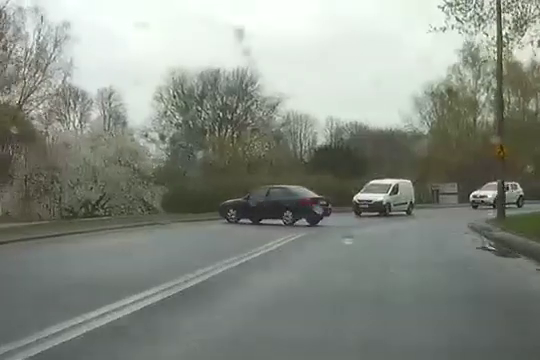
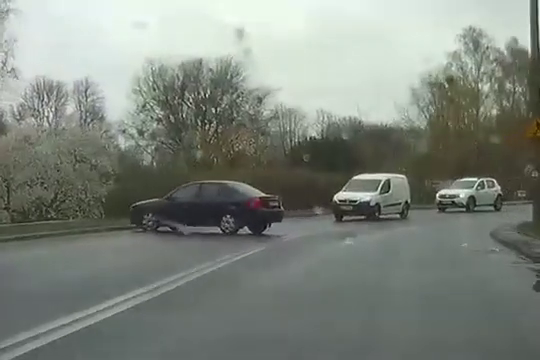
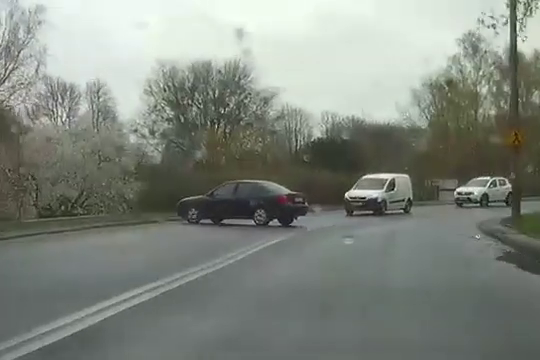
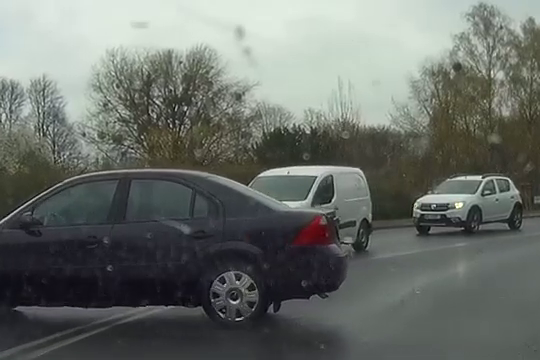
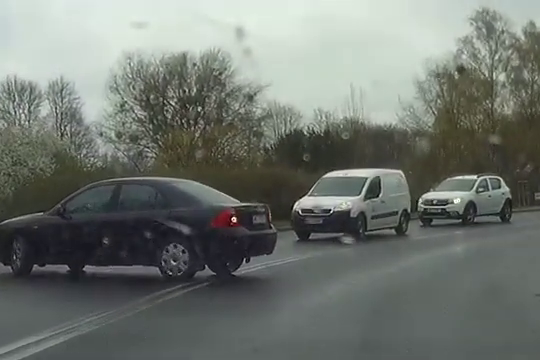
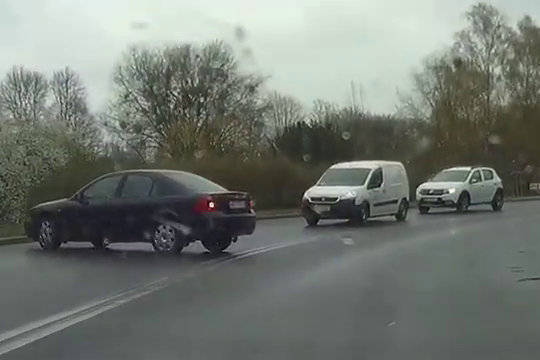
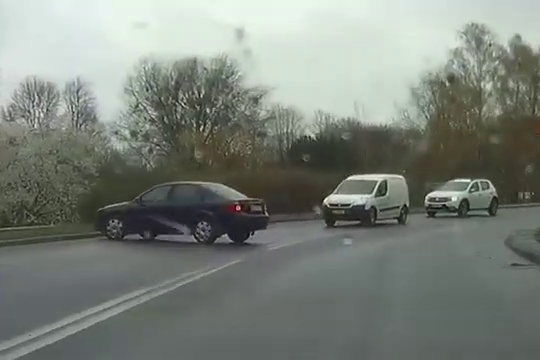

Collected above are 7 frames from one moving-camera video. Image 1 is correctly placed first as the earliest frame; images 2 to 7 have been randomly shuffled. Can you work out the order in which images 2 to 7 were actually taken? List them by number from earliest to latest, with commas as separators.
3, 2, 7, 6, 5, 4
